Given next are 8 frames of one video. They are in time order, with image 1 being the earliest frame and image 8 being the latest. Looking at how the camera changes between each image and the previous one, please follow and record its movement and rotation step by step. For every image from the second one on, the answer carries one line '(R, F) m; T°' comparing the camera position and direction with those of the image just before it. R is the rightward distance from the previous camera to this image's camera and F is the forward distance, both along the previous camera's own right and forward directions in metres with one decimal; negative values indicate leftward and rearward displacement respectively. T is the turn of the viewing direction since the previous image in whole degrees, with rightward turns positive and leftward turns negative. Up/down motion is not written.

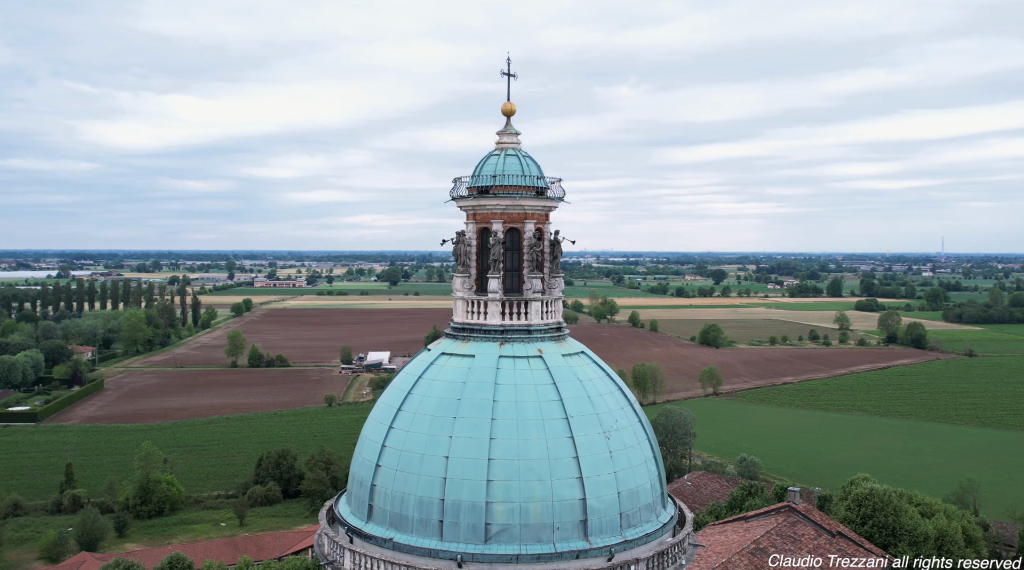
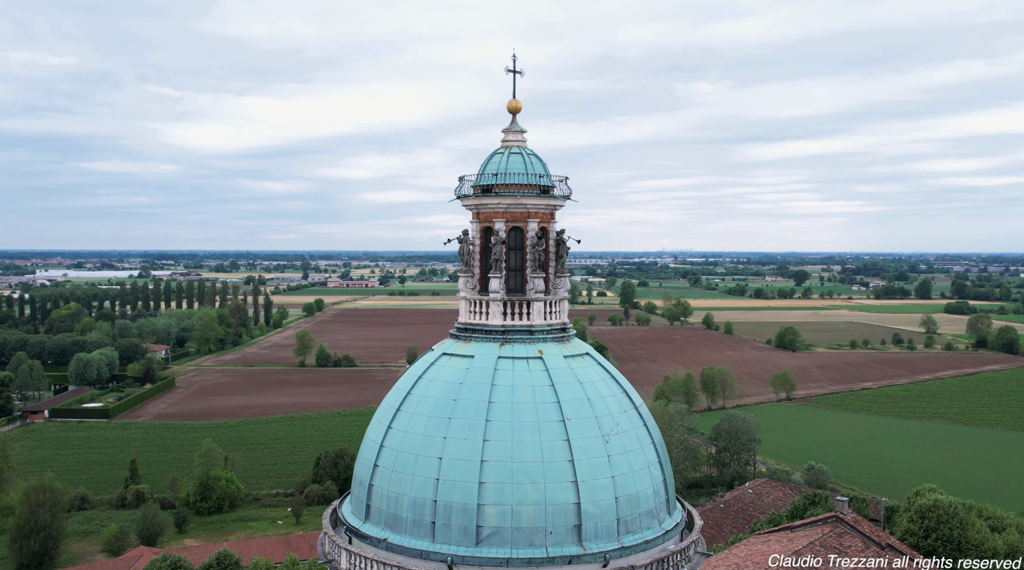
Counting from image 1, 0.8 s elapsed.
(+1.6, +0.8) m; -5°
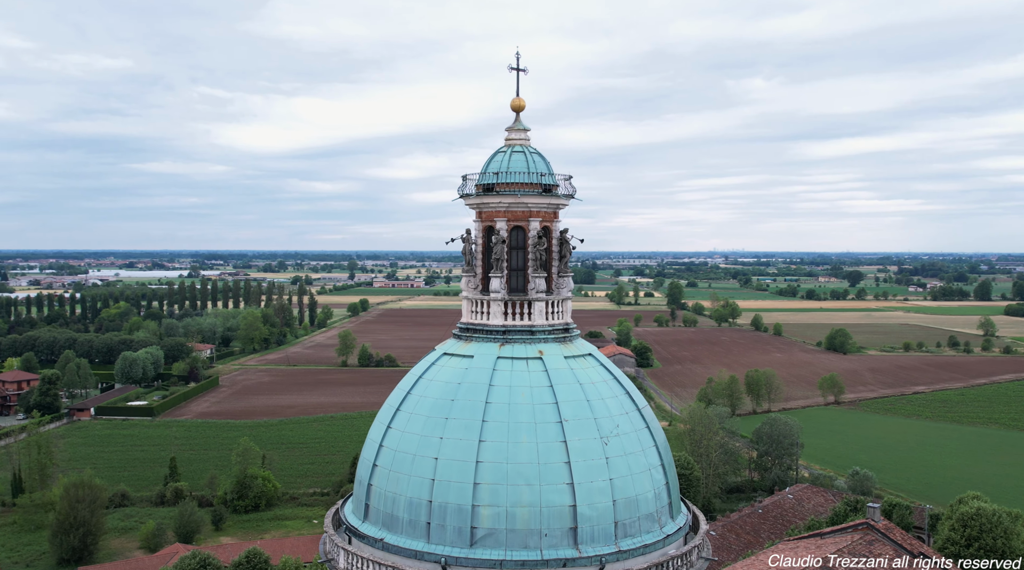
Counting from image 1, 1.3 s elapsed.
(+1.0, +0.5) m; -3°
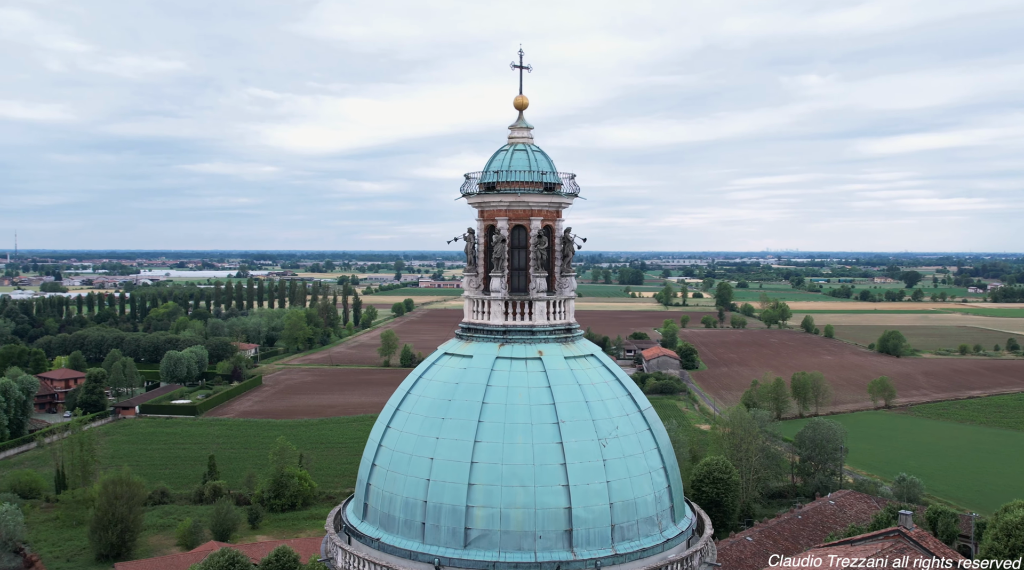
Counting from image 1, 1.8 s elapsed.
(+1.0, +0.5) m; -3°
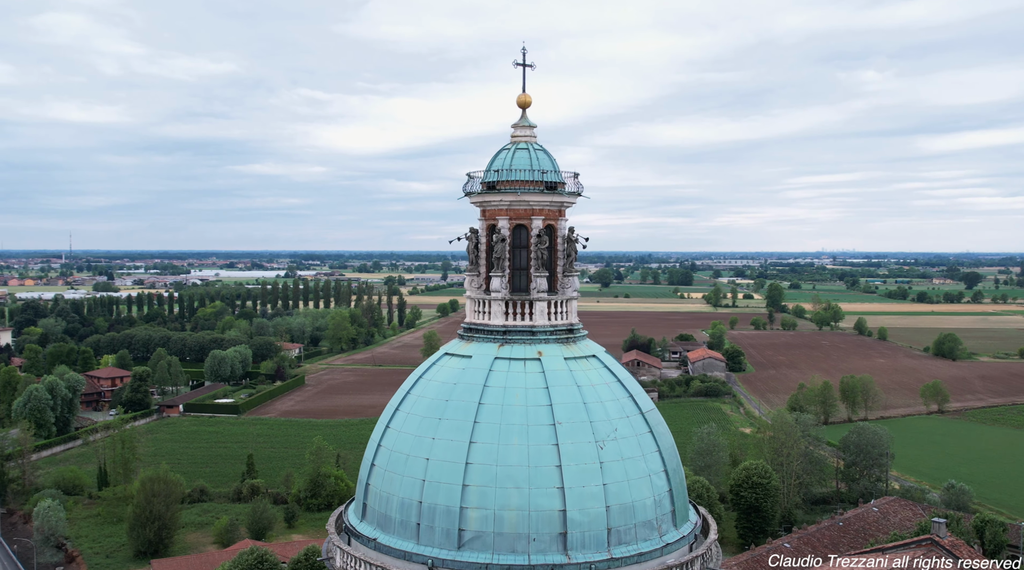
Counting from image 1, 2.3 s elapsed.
(+1.0, +0.5) m; -3°
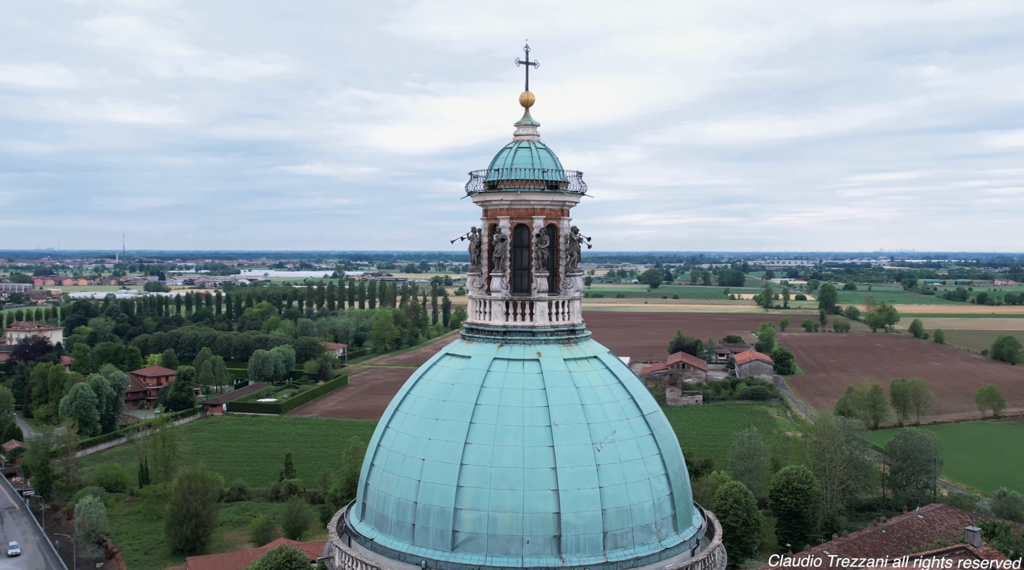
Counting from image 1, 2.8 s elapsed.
(+1.0, +0.5) m; -3°
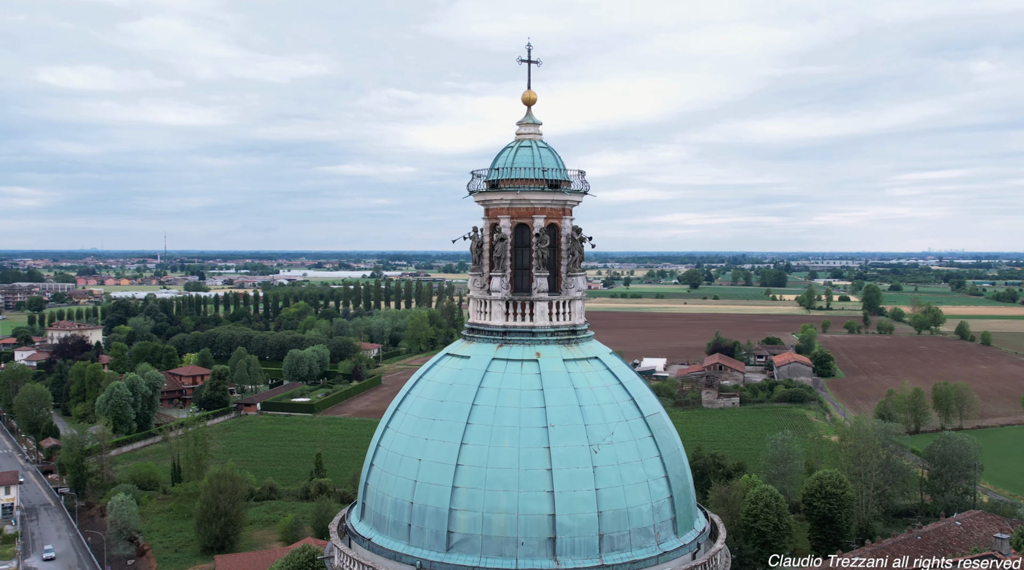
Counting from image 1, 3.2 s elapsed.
(+0.8, +0.4) m; -3°
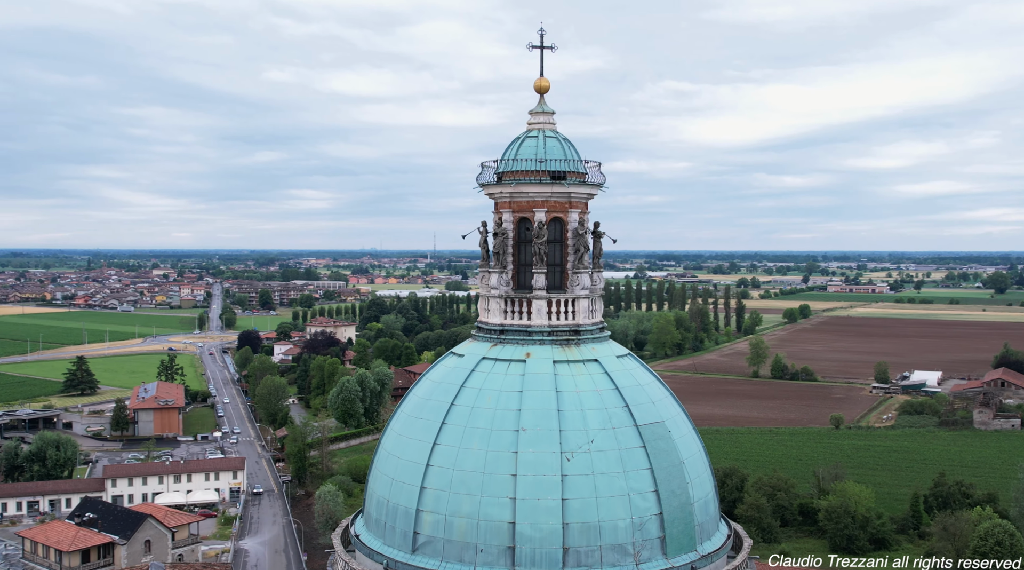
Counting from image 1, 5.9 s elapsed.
(+4.6, +3.2) m; -18°
